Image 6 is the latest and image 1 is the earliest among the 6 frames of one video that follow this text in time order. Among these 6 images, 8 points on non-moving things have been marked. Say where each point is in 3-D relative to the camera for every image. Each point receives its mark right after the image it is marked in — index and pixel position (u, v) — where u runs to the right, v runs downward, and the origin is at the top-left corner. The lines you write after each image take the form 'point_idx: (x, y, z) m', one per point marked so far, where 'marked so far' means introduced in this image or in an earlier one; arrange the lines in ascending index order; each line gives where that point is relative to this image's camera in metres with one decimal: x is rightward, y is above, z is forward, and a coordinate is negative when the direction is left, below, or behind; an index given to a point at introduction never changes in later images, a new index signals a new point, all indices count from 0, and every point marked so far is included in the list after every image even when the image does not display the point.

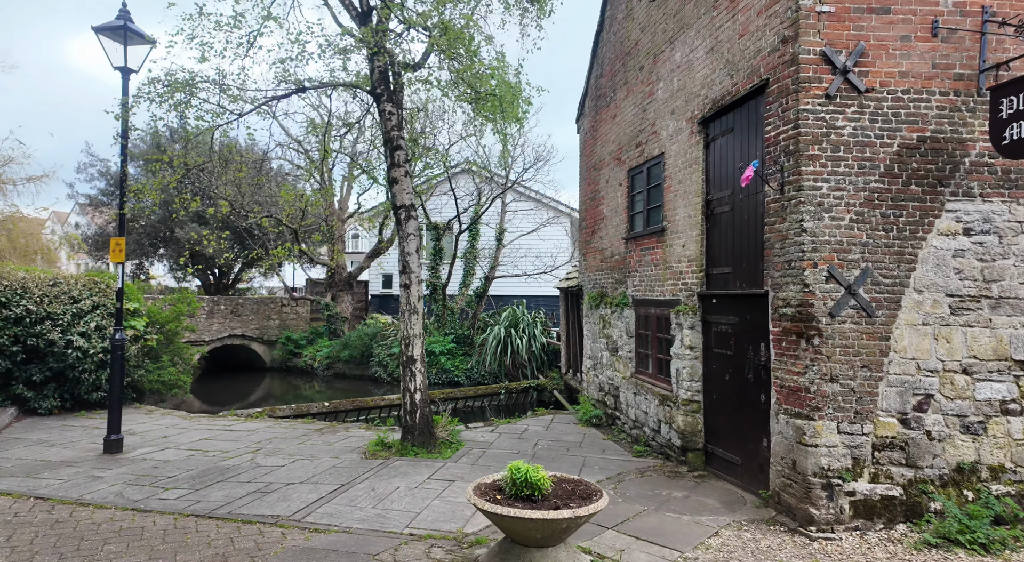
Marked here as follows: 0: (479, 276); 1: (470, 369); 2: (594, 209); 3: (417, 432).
0: (-0.9, +0.1, +17.6) m
1: (-1.2, -2.3, +14.1) m
2: (+1.2, +1.1, +8.4) m
3: (-1.1, -1.7, +6.3) m
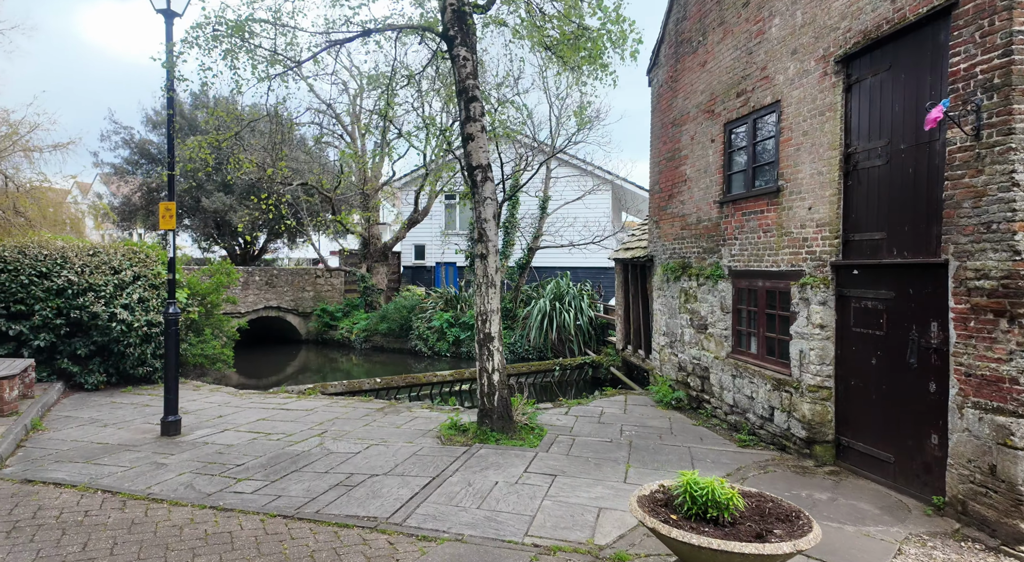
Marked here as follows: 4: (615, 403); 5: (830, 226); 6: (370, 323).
0: (+0.3, +1.0, +16.9) m
1: (0.0, -1.5, +13.5) m
2: (+2.2, +1.5, +7.6) m
3: (-0.2, -1.4, +5.8) m
4: (+1.4, -1.6, +7.4) m
5: (+2.7, +0.5, +4.7) m
6: (-4.1, -1.2, +15.9) m
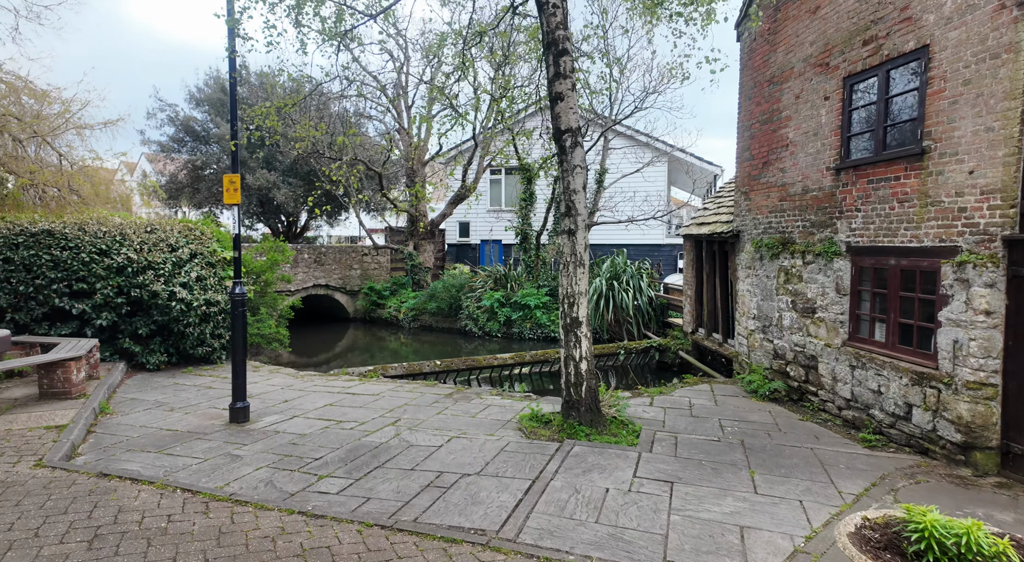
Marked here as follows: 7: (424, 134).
0: (+1.9, +1.7, +16.2) m
1: (+1.3, -1.0, +13.0) m
2: (+3.2, +1.8, +6.8) m
3: (+0.7, -1.2, +5.2) m
4: (+2.3, -1.4, +6.8) m
5: (+3.5, +0.6, +3.9) m
6: (-2.6, -0.6, +15.6) m
7: (-2.4, +4.0, +15.2) m
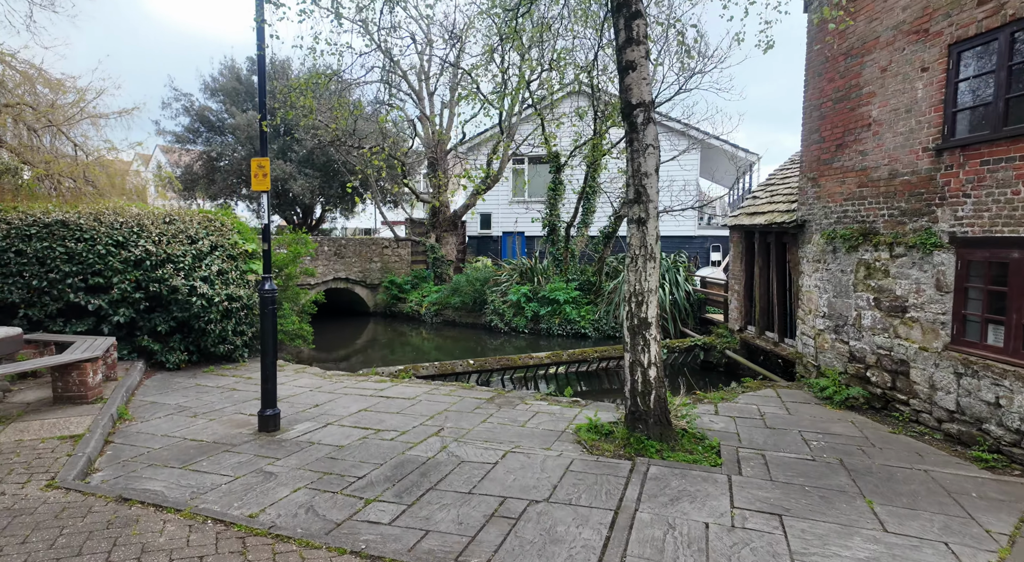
0: (+2.6, +1.9, +15.6) m
1: (+2.0, -0.9, +12.4) m
2: (+3.7, +1.9, +6.1) m
3: (+1.2, -1.2, +4.7) m
4: (+2.9, -1.3, +6.2) m
5: (+3.9, +0.6, +3.3) m
6: (-1.9, -0.4, +15.1) m
7: (-1.7, +4.2, +14.6) m
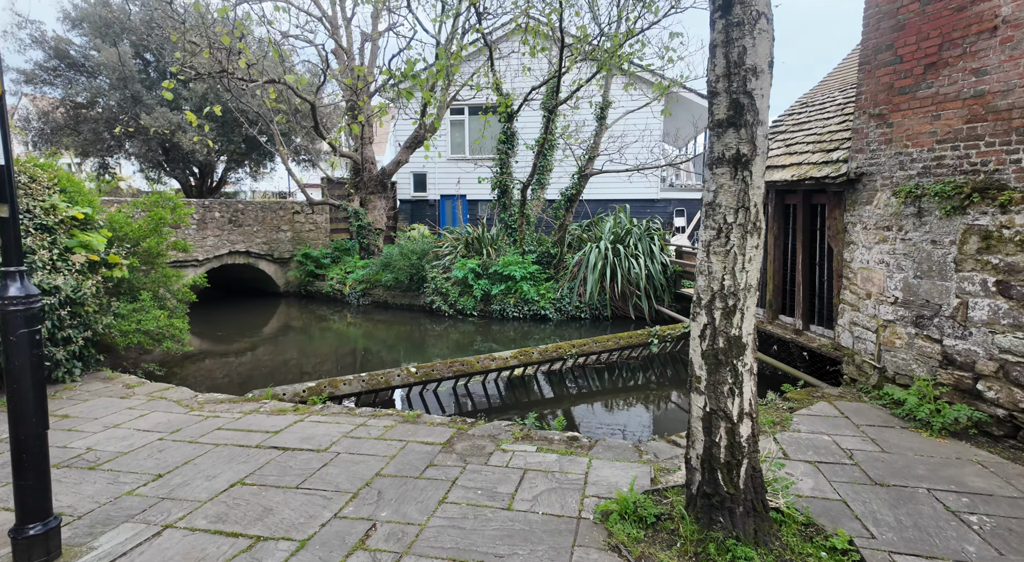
0: (+1.1, +2.6, +13.5) m
1: (+0.9, -0.3, +10.5) m
2: (+3.4, +2.0, +4.3) m
3: (+1.1, -1.1, +2.7) m
4: (+2.6, -1.1, +4.5) m
5: (+4.0, +0.7, +1.5) m
6: (-3.2, +0.2, +12.6) m
7: (-3.0, +4.8, +11.9) m
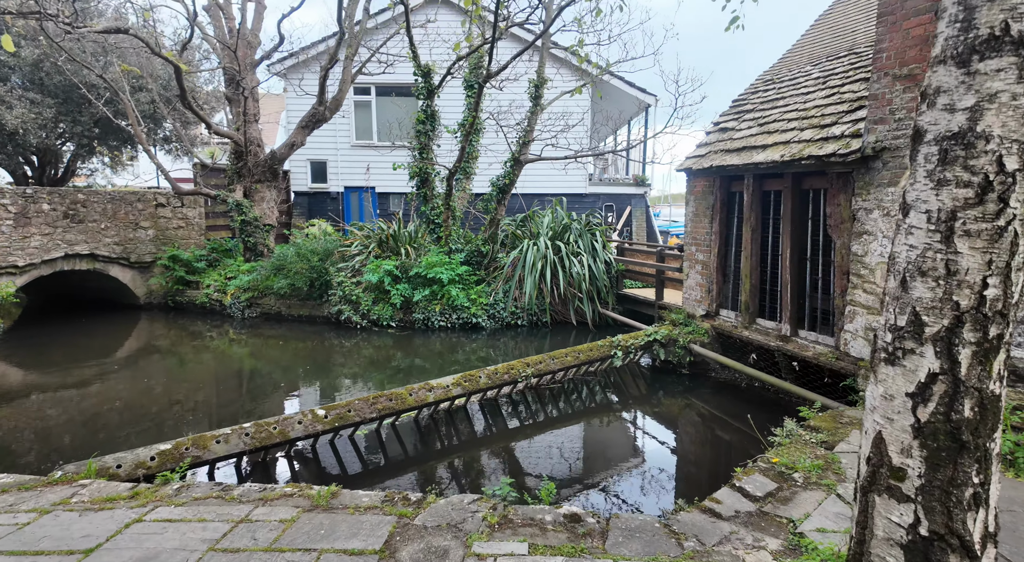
0: (-0.7, +2.6, +12.1) m
1: (-0.3, -0.4, +9.1) m
2: (+3.2, +2.1, +3.4) m
3: (+1.2, -1.1, +1.5) m
4: (+2.4, -1.1, +3.5) m
5: (+4.2, +0.7, +0.8) m
6: (-4.8, +0.1, +10.5) m
7: (-4.5, +4.6, +9.8) m
